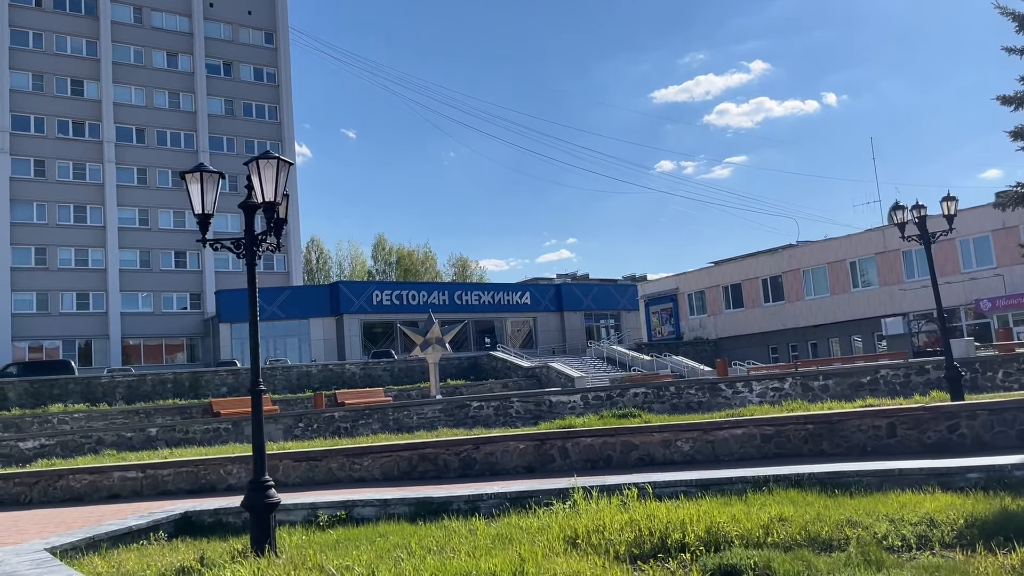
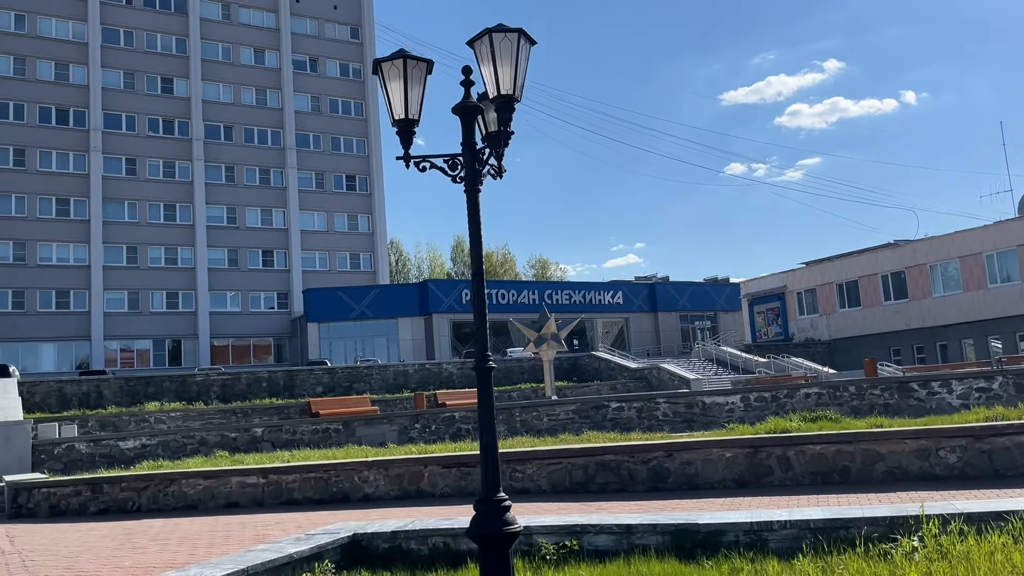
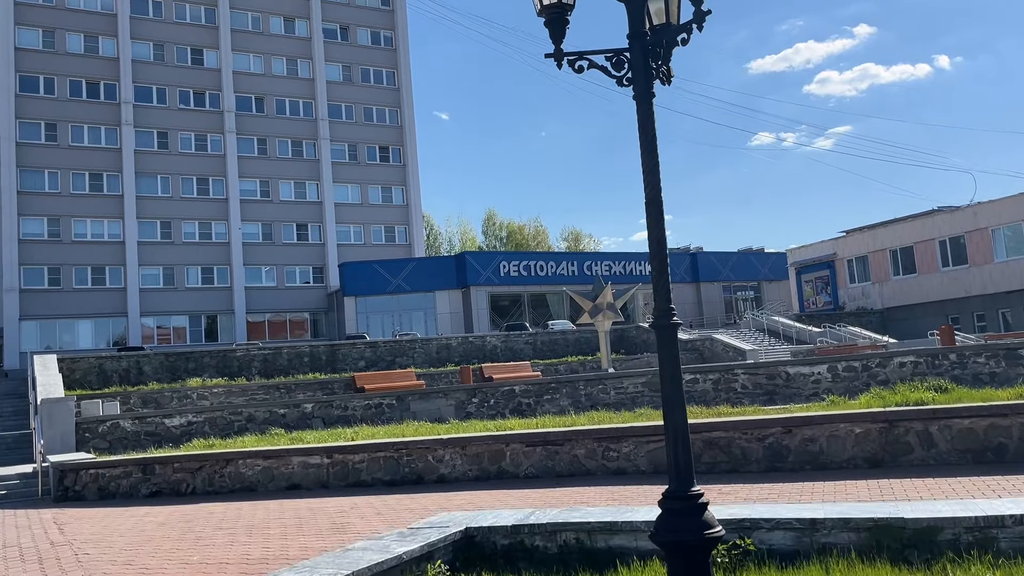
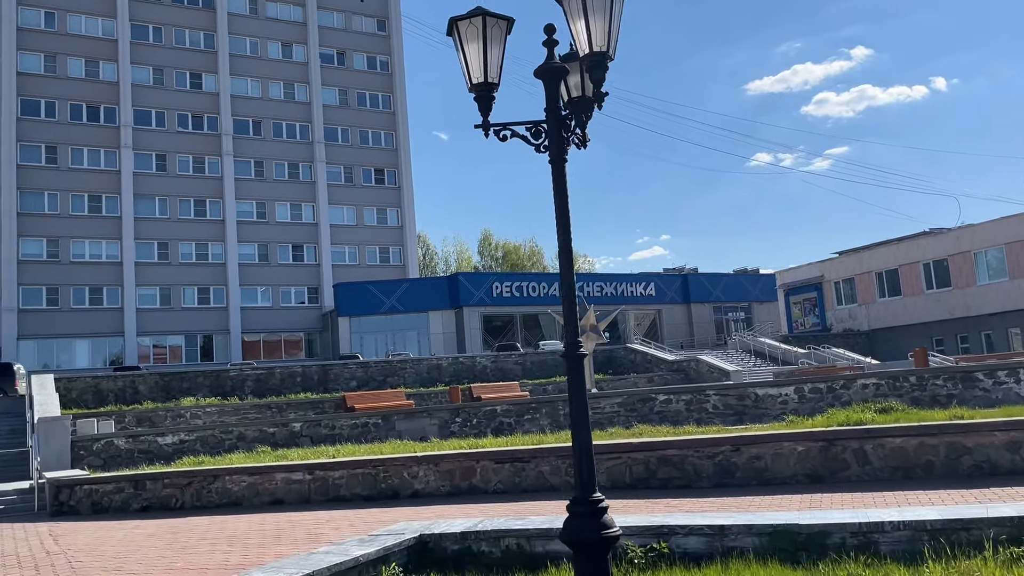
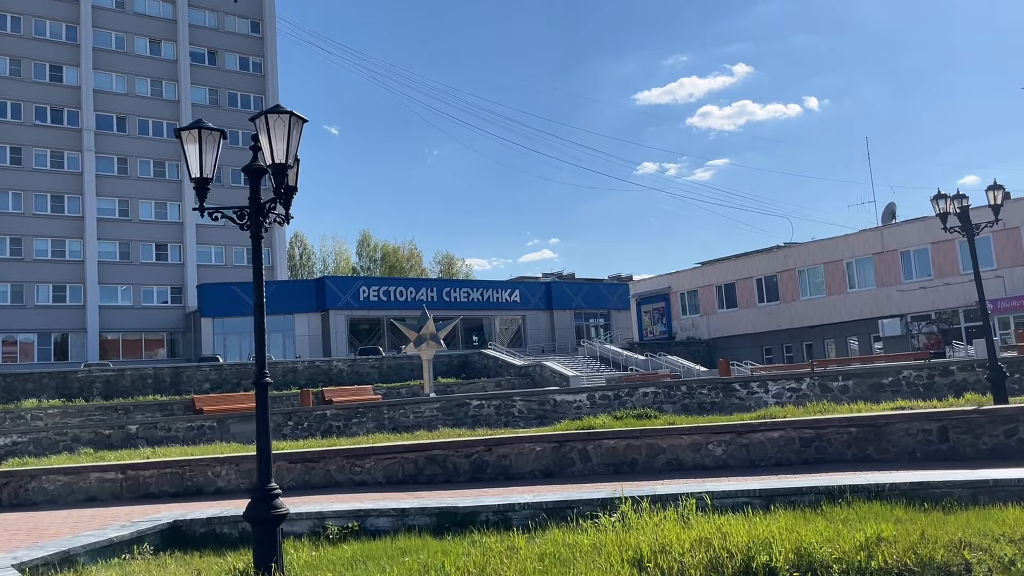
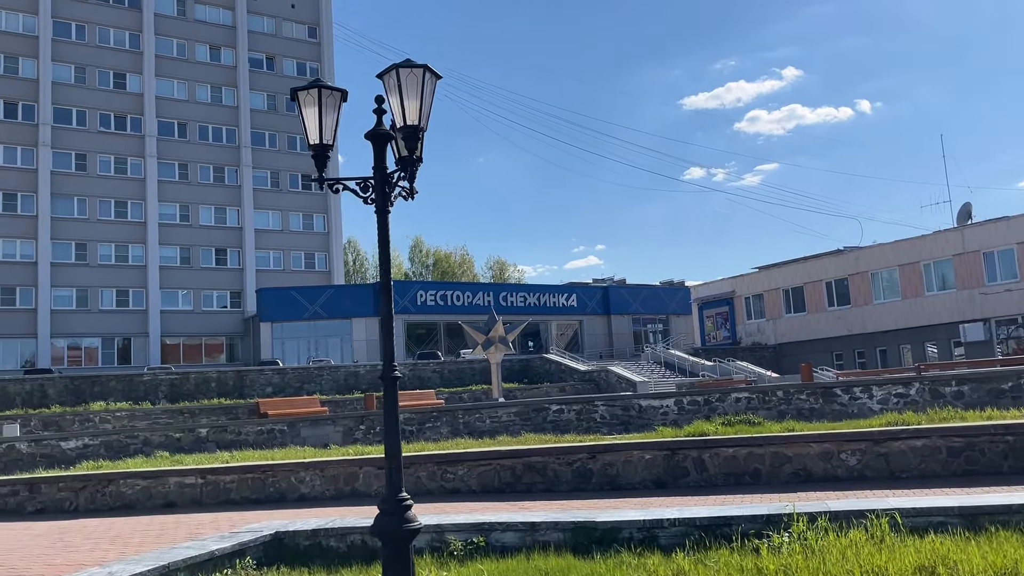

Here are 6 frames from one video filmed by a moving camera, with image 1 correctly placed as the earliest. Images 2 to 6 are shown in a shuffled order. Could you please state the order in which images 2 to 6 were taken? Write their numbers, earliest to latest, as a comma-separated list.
5, 6, 2, 4, 3
